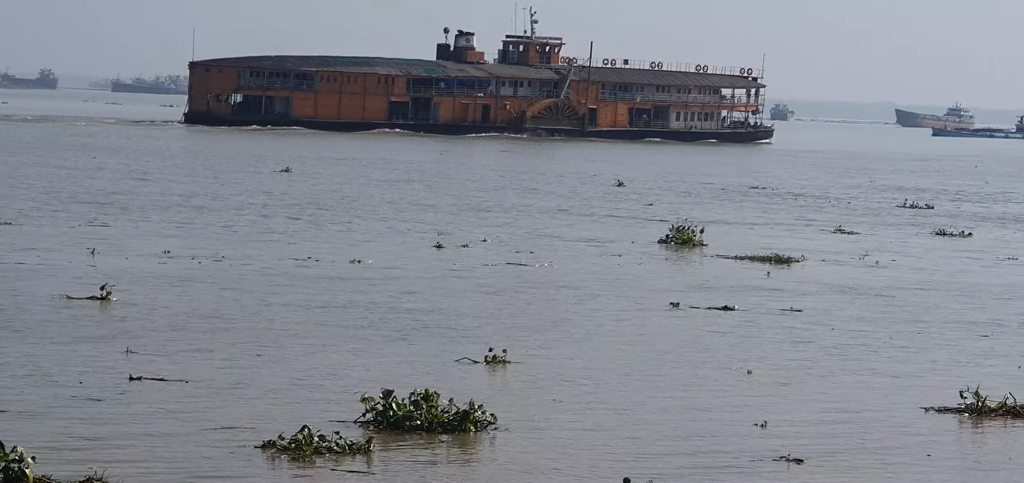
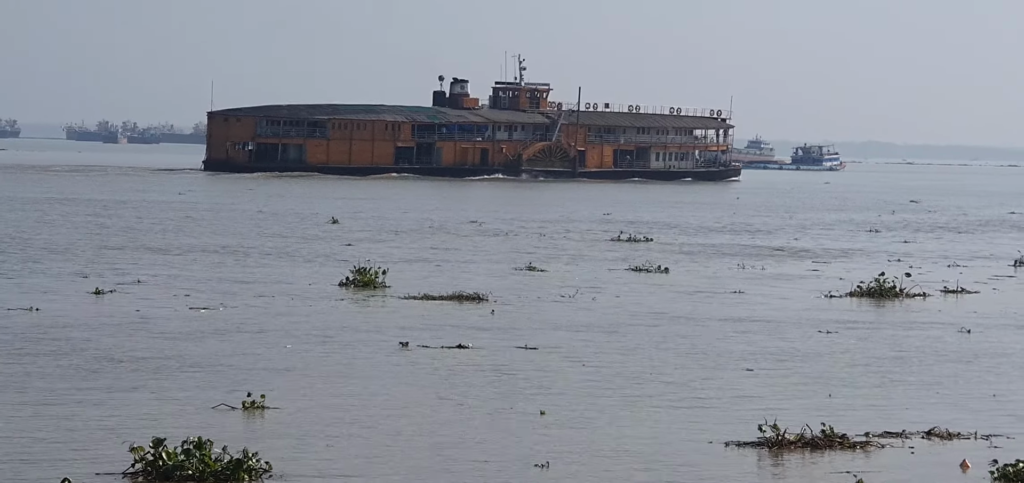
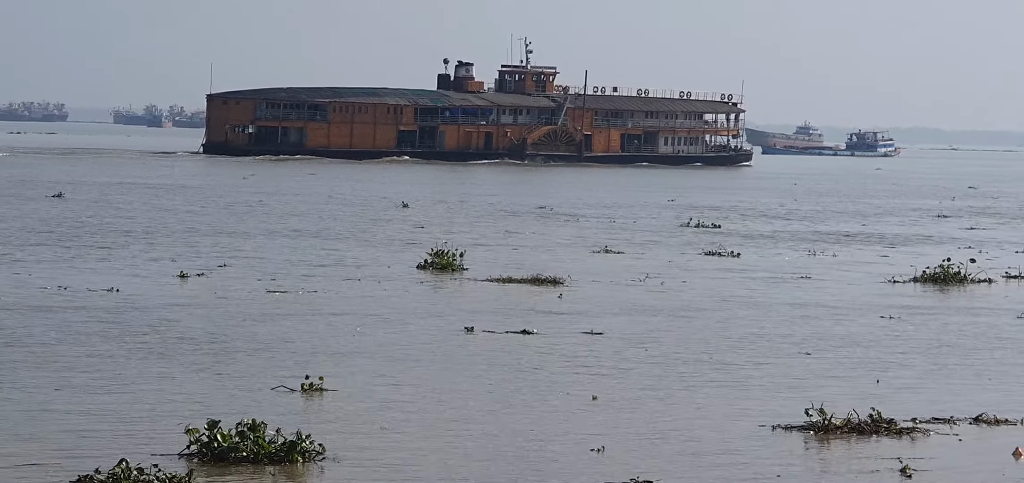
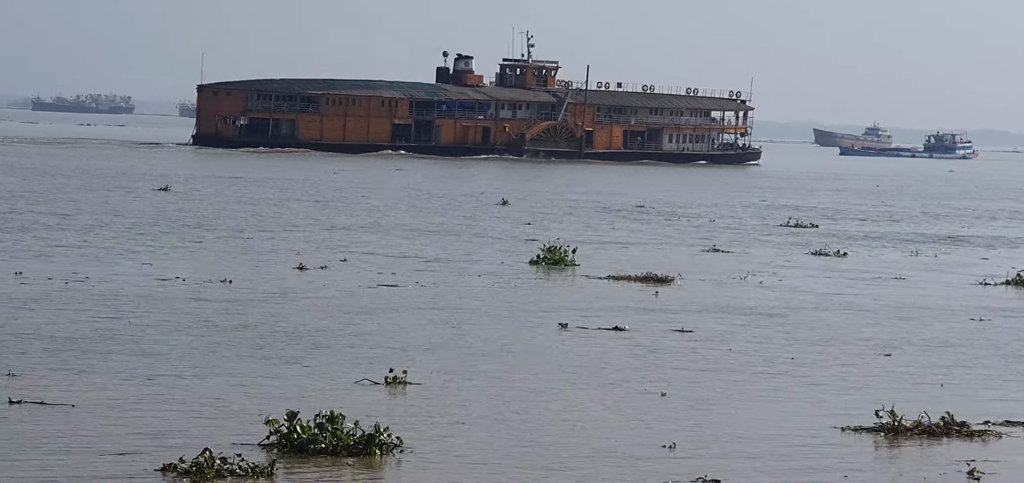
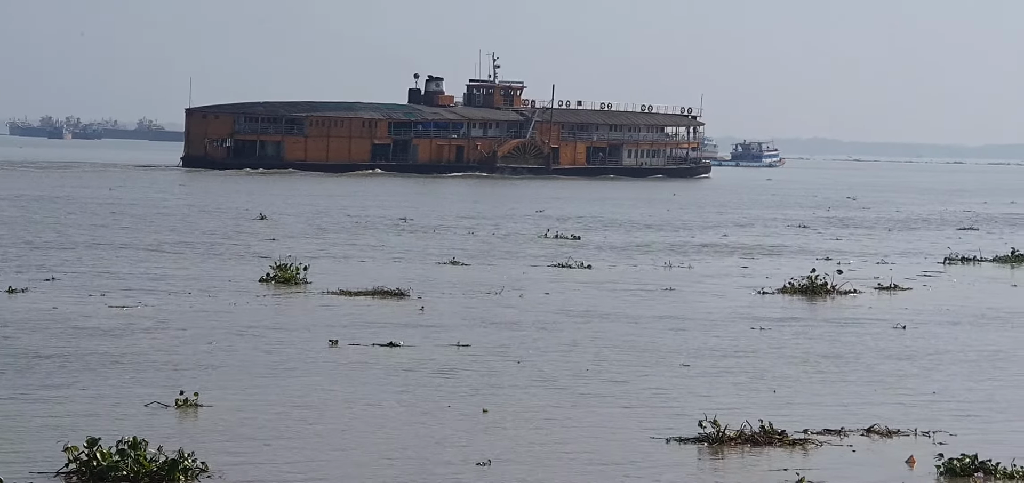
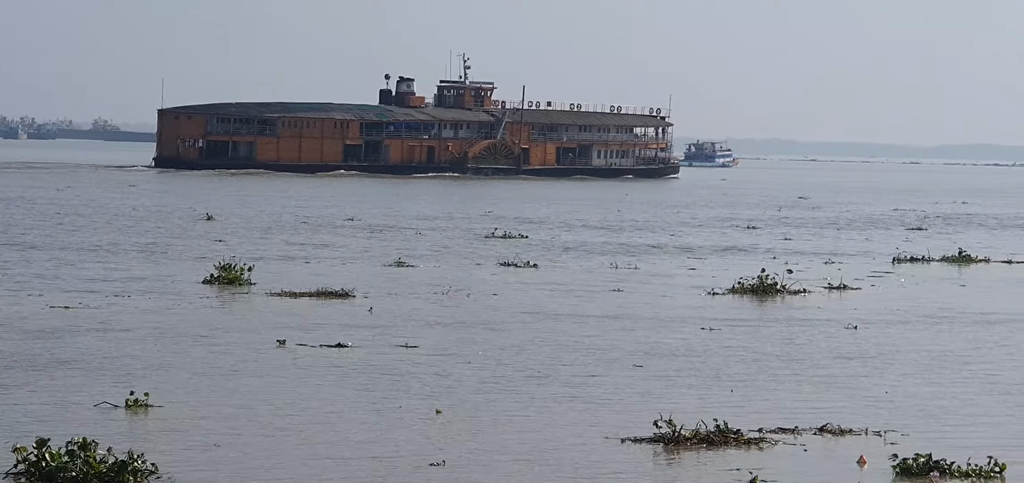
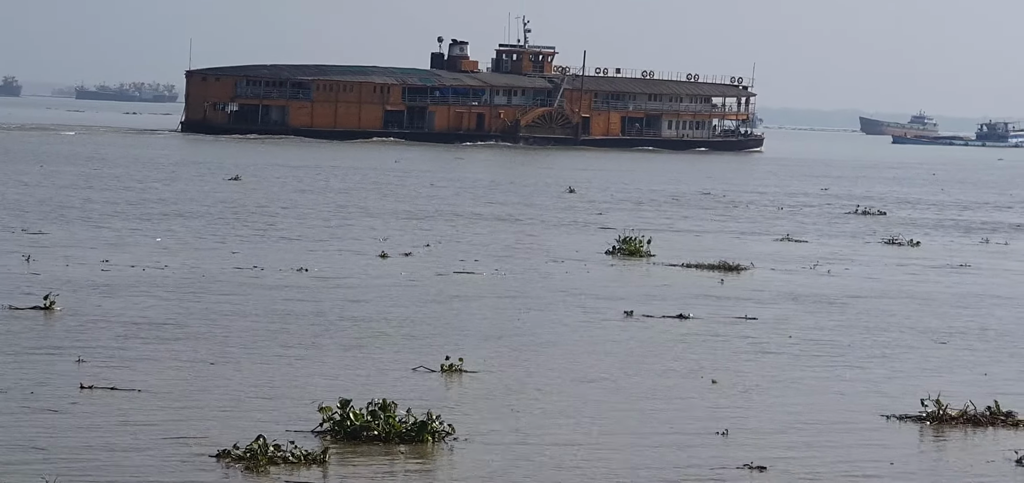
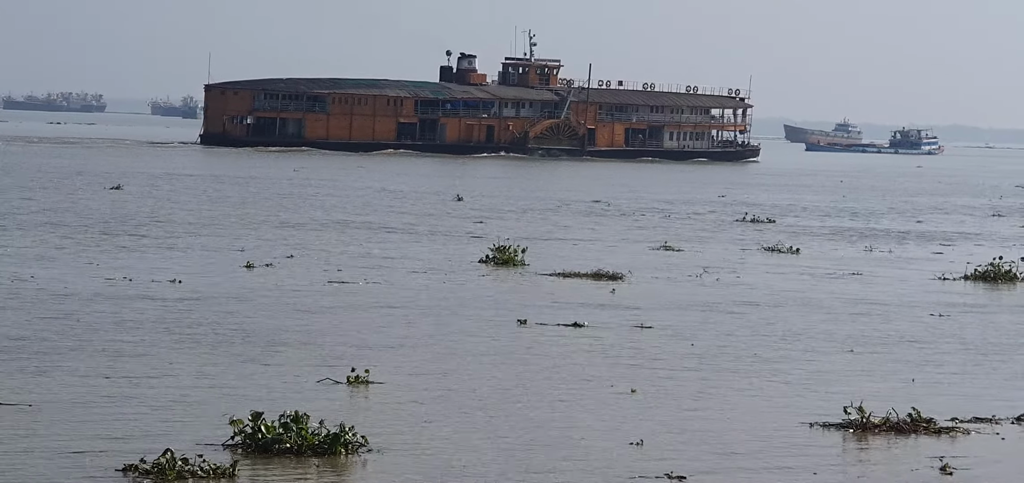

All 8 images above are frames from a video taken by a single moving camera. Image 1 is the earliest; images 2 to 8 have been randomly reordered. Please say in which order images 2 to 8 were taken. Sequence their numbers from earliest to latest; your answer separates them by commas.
7, 4, 8, 3, 2, 5, 6
